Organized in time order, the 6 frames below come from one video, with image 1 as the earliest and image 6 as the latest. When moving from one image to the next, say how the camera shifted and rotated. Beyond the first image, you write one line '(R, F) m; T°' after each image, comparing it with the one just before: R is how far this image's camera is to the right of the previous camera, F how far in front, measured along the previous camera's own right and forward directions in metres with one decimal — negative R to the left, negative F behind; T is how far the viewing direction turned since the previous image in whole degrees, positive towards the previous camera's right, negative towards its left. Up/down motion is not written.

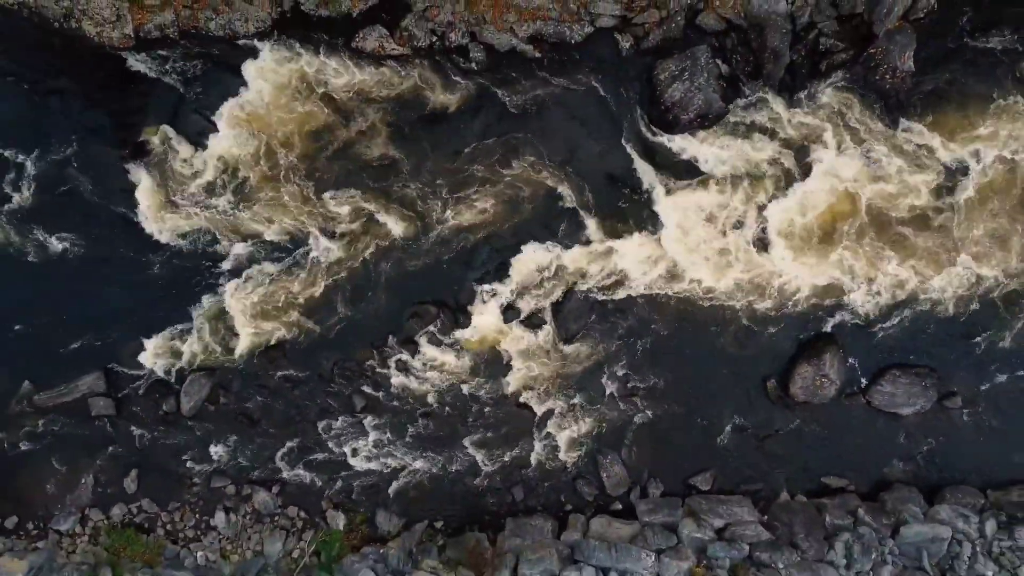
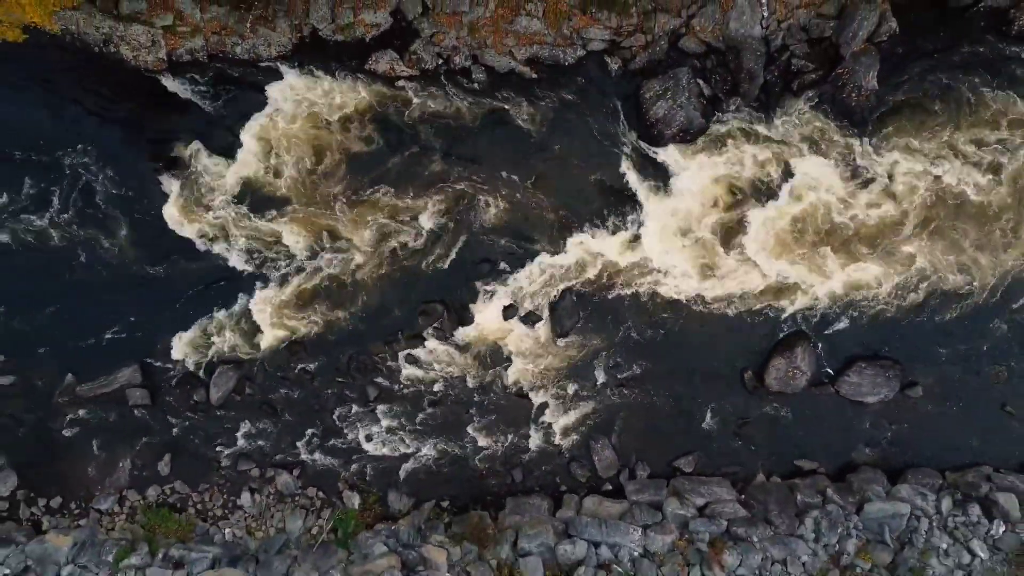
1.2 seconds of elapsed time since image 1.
(0.0, -1.3) m; 0°
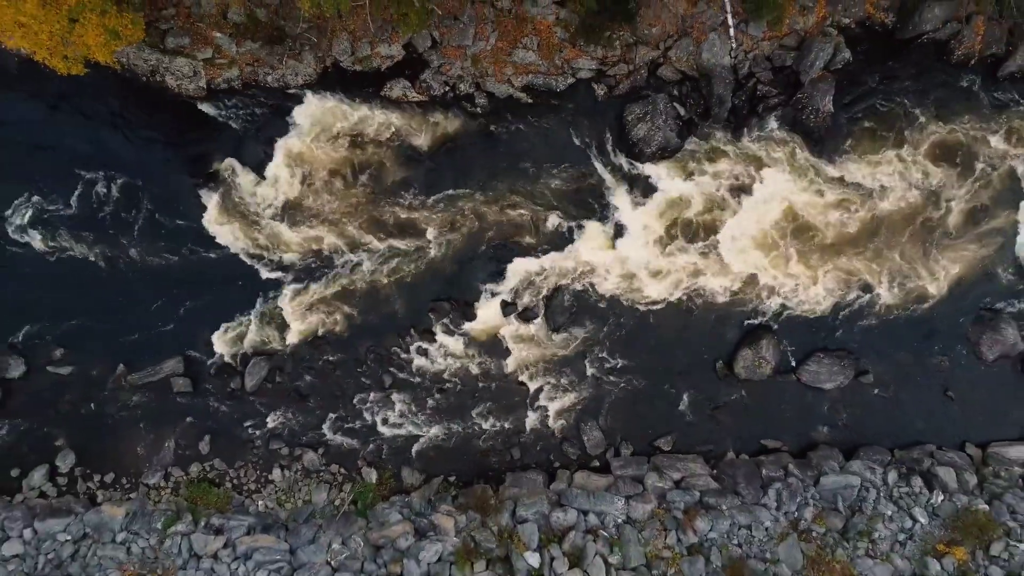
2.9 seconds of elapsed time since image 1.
(0.0, -2.0) m; 0°
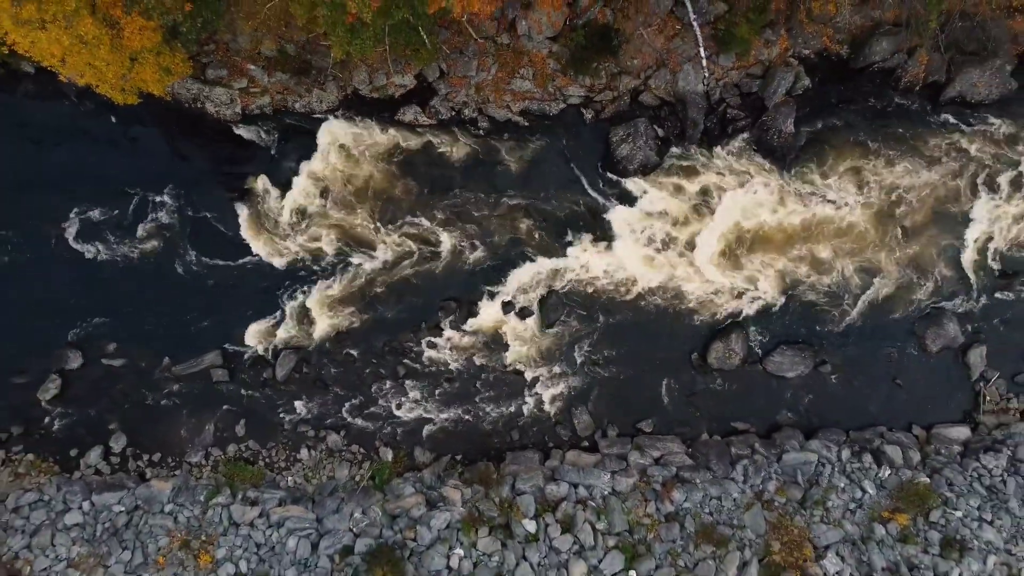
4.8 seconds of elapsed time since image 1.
(0.0, -2.2) m; 0°
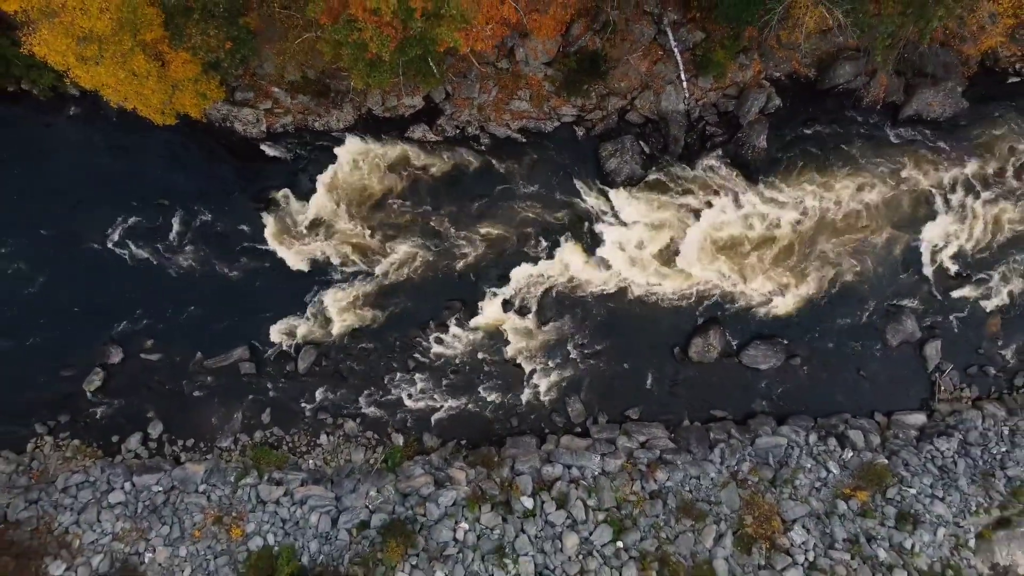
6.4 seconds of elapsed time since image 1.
(0.0, -2.0) m; 0°
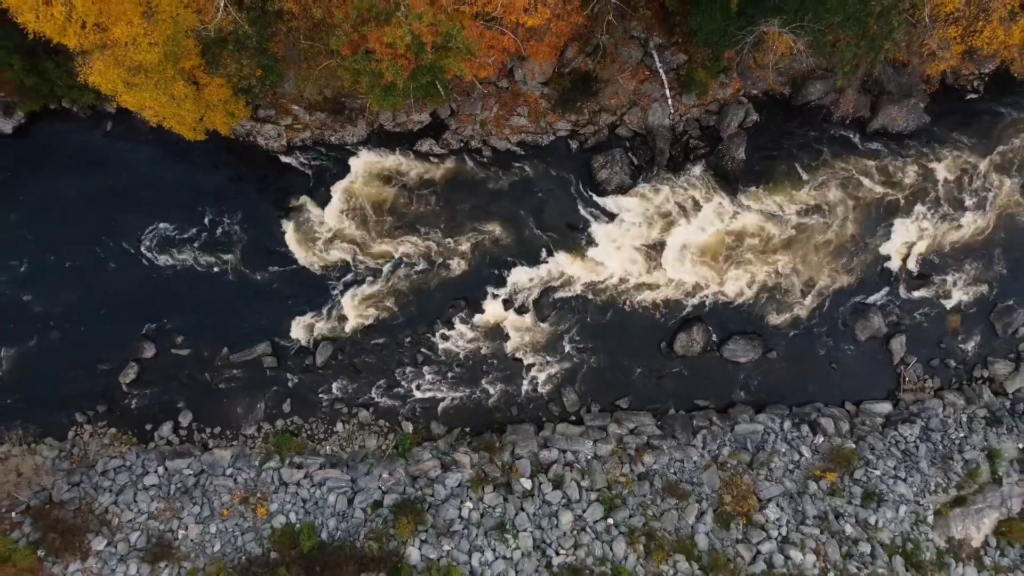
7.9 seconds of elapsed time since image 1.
(0.0, -1.9) m; 0°
